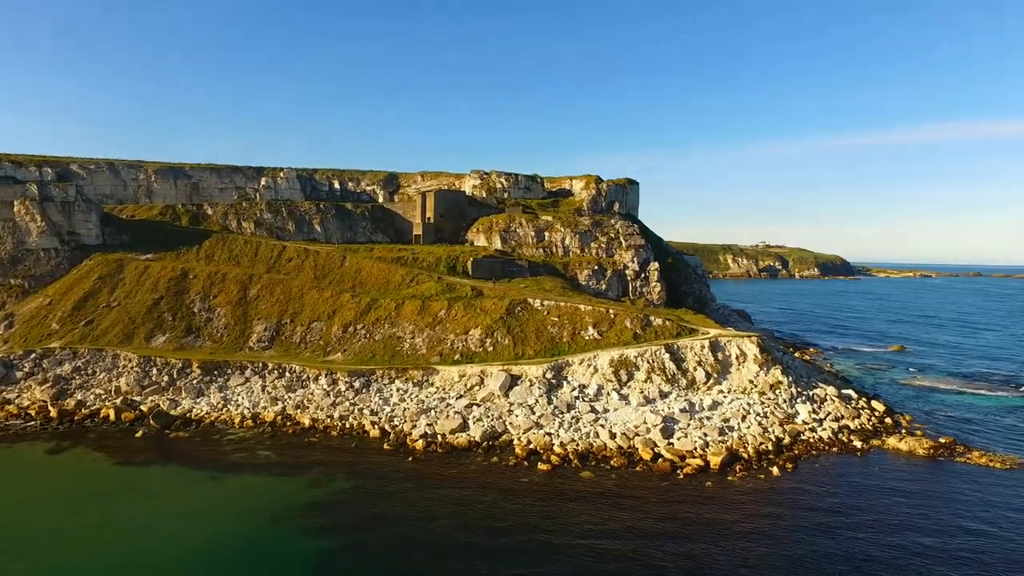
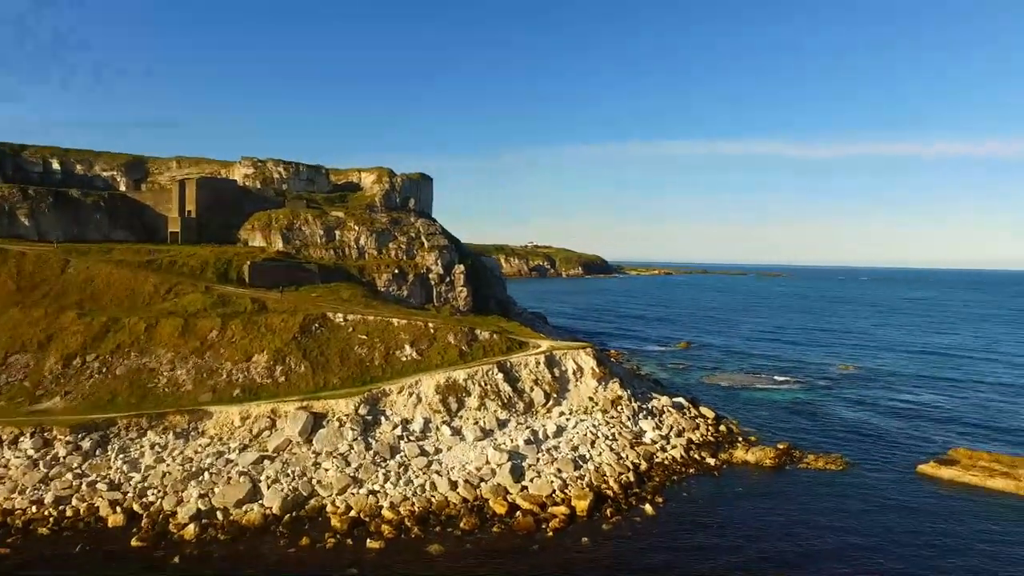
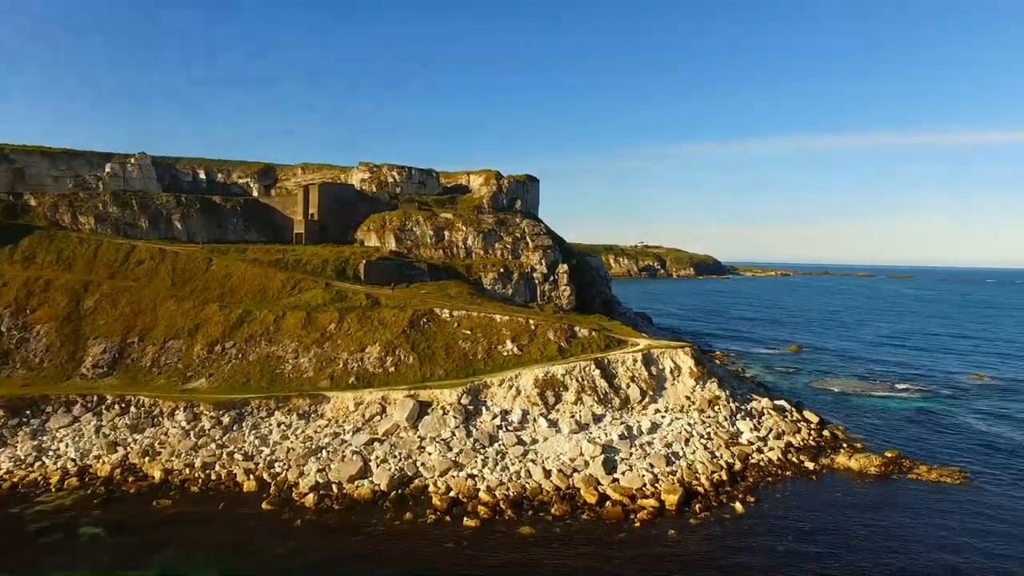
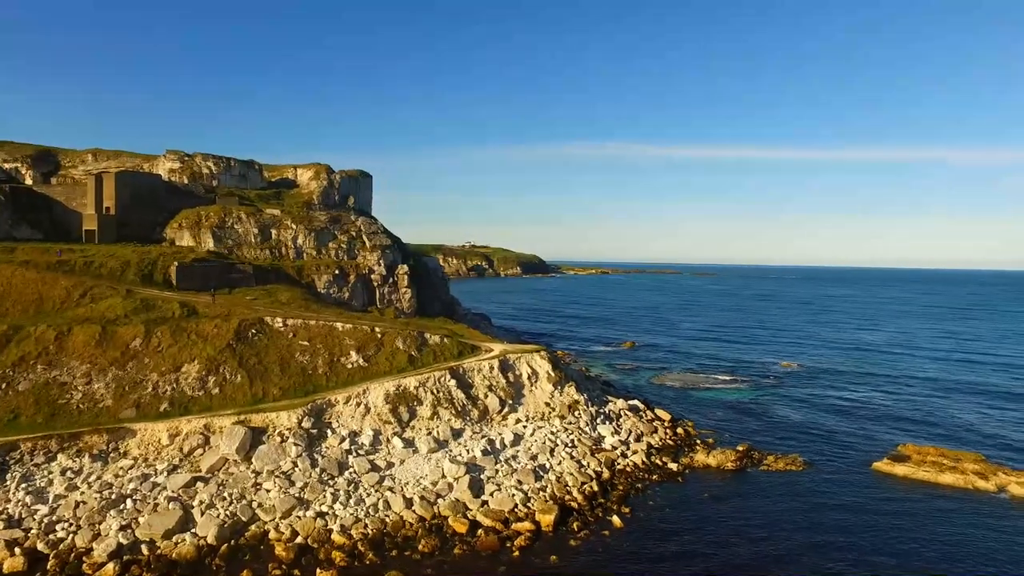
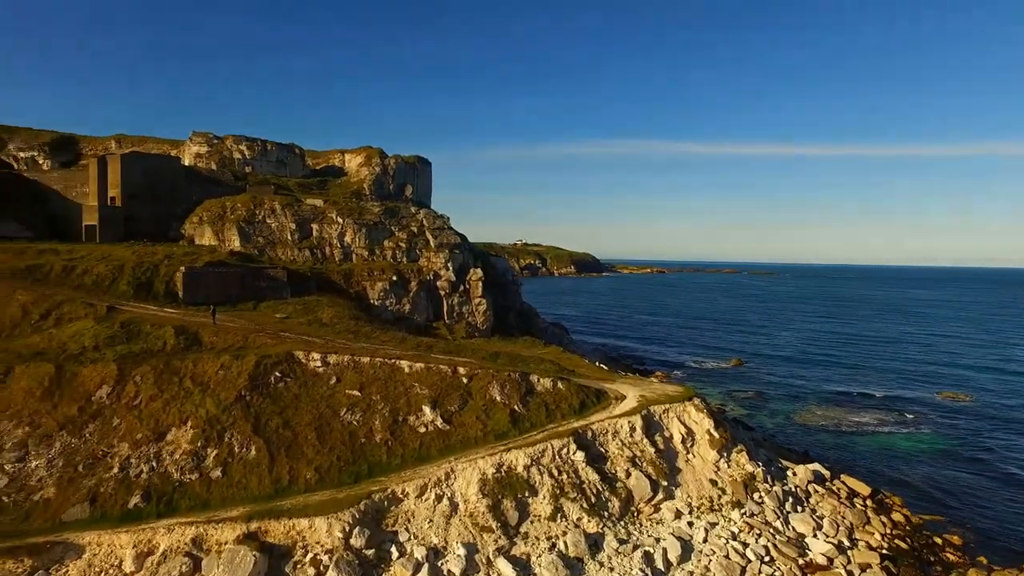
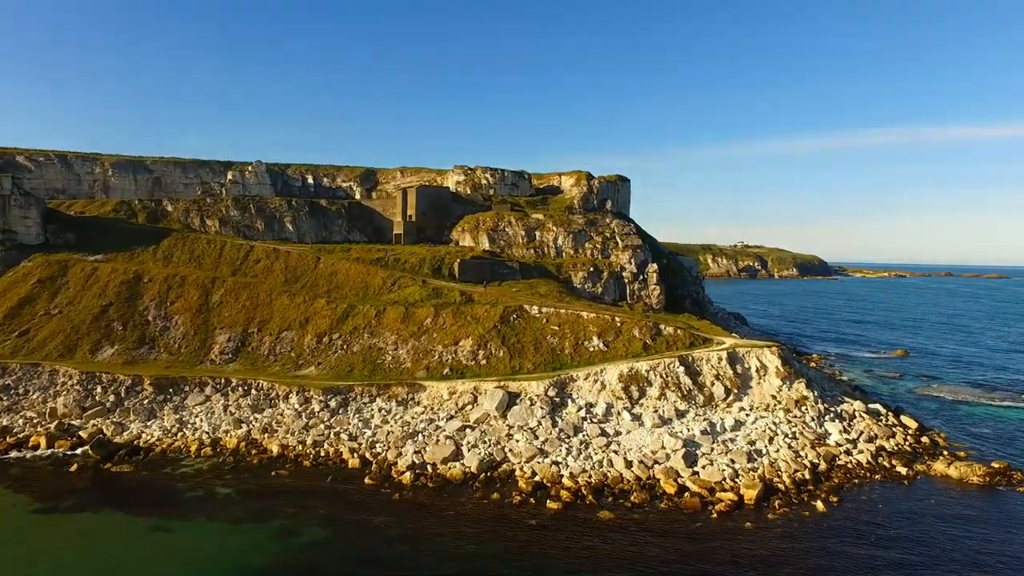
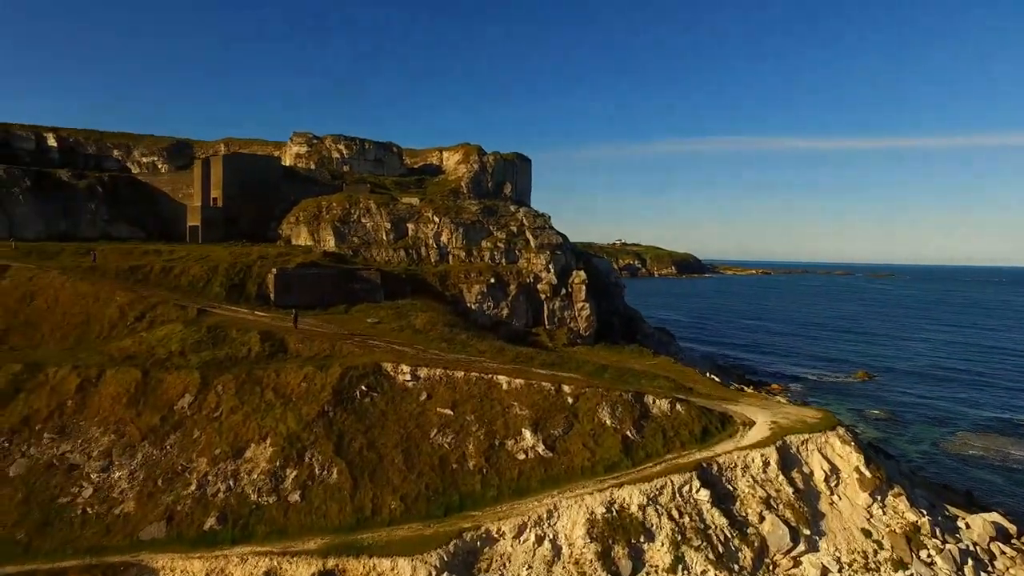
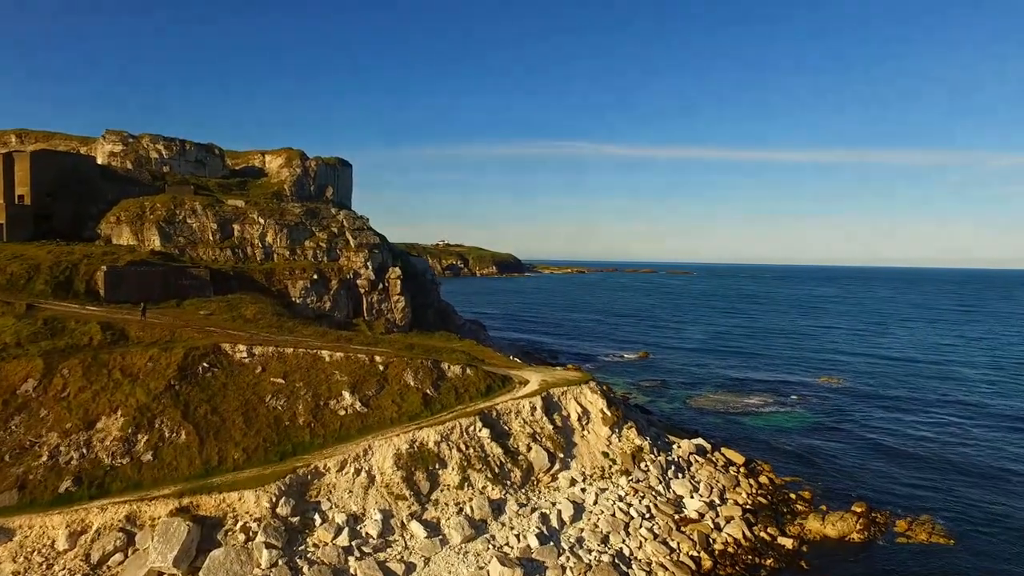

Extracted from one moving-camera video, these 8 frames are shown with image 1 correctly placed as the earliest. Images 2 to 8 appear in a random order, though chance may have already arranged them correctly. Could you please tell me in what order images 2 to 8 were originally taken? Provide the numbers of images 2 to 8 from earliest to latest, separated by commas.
6, 3, 2, 4, 8, 5, 7
